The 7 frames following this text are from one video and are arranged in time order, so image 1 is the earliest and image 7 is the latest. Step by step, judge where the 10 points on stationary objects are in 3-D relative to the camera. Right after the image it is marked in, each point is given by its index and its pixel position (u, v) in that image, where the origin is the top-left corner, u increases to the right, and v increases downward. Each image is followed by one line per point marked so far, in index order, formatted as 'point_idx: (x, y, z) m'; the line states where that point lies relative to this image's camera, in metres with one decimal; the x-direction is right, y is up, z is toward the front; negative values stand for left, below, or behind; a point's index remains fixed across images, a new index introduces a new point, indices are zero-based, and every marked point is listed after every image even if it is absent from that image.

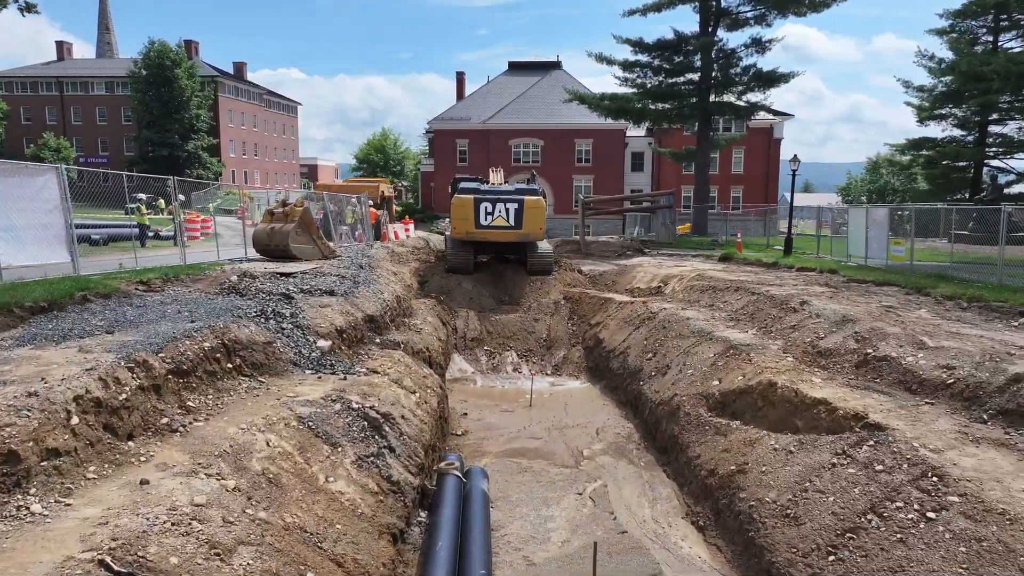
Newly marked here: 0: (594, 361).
0: (+1.6, -1.5, +14.0) m
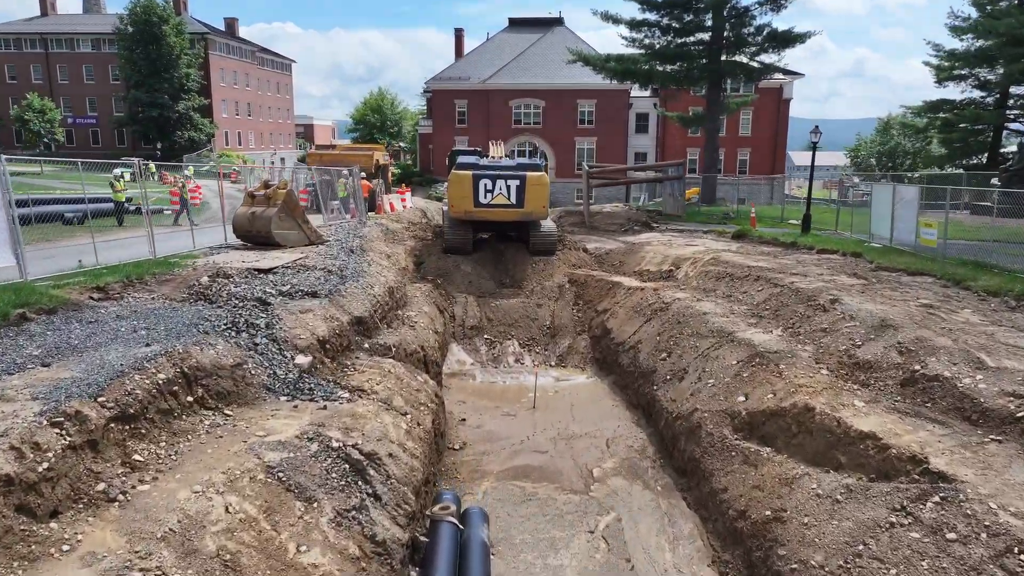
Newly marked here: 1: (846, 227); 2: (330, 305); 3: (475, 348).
0: (+1.7, -1.2, +13.1) m
1: (+8.8, +1.6, +18.4) m
2: (-2.3, -0.2, +8.8) m
3: (-0.7, -1.2, +13.6) m
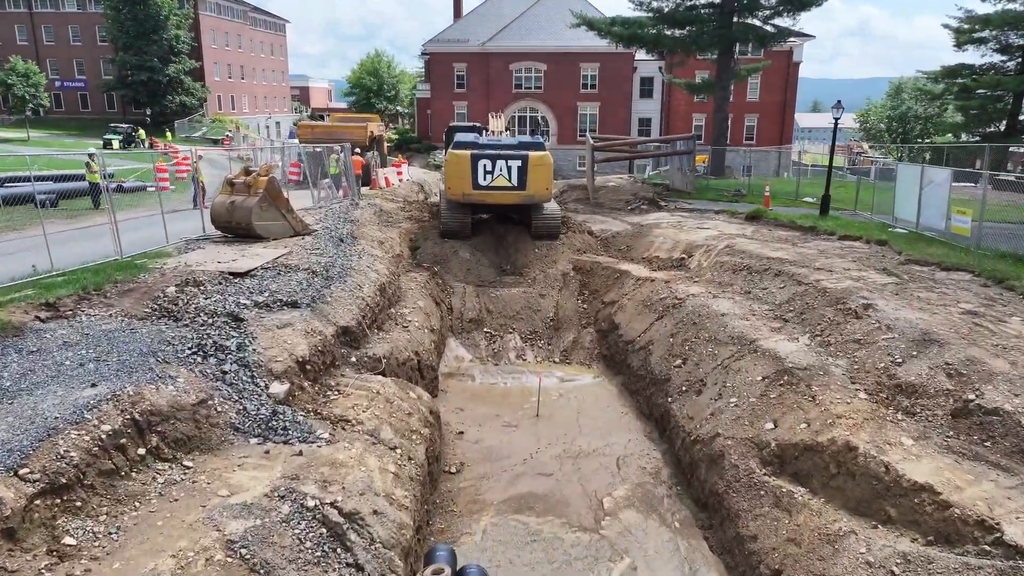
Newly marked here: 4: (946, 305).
0: (+1.7, -1.1, +12.3) m
1: (+8.8, +2.0, +17.4) m
2: (-2.2, -0.3, +7.9) m
3: (-0.7, -1.0, +12.8) m
4: (+5.5, -0.2, +8.9) m
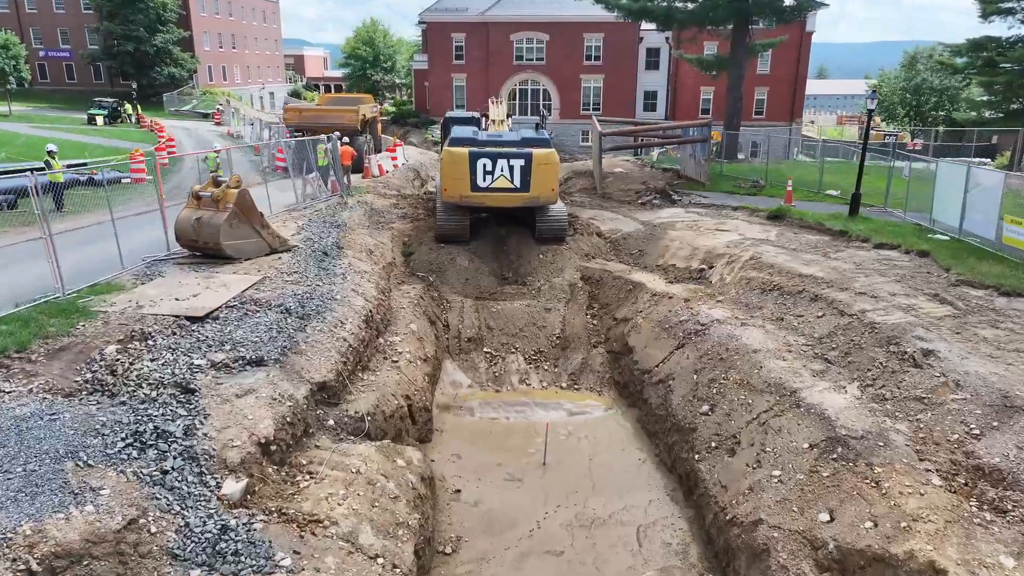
0: (+1.7, -1.4, +11.1) m
1: (+8.8, +1.9, +16.1) m
2: (-2.2, -0.8, +6.7) m
3: (-0.7, -1.3, +11.6) m
4: (+5.5, -0.7, +7.7) m
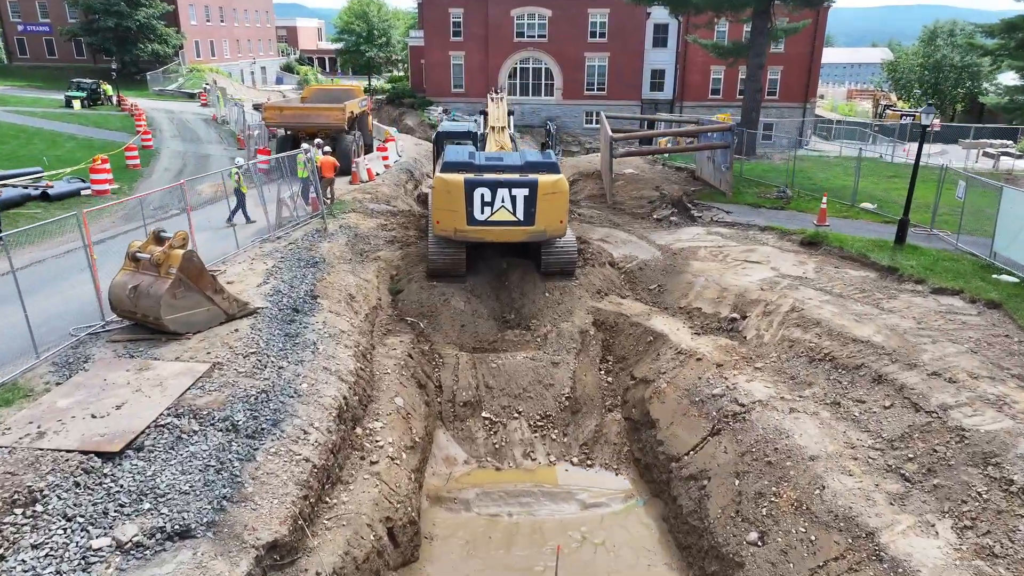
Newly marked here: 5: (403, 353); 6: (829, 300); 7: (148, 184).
0: (+1.8, -2.2, +9.5) m
1: (+8.9, +1.3, +14.4) m
2: (-2.1, -1.9, +5.1) m
3: (-0.6, -2.1, +10.1) m
4: (+5.5, -1.7, +6.1) m
5: (-1.6, -0.9, +10.4) m
6: (+4.8, -0.2, +10.6) m
7: (-9.8, +2.8, +18.9) m
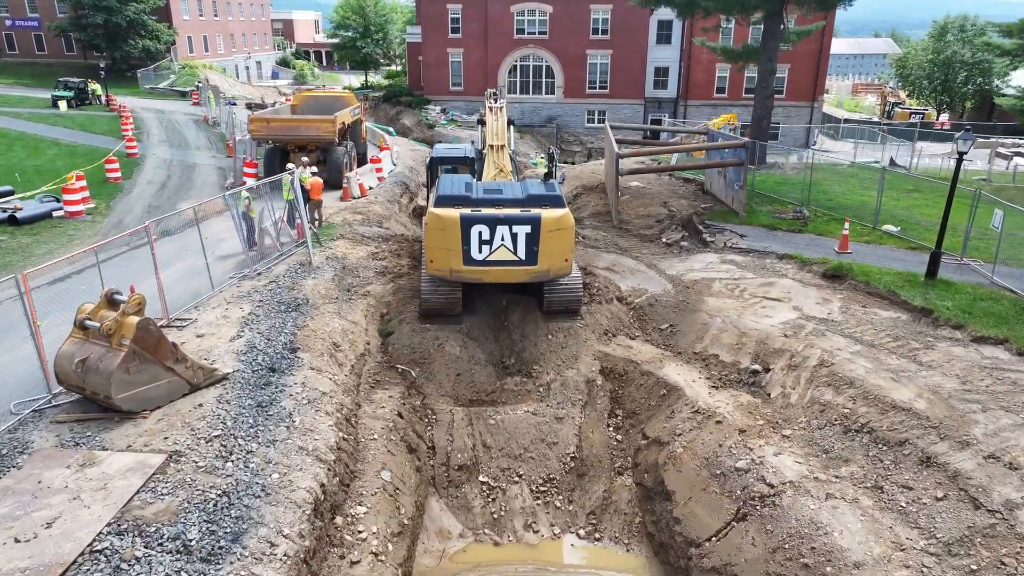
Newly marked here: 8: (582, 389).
0: (+1.8, -2.9, +8.6) m
1: (+8.9, +0.7, +13.4) m
2: (-2.1, -2.6, +4.2) m
3: (-0.6, -2.8, +9.1) m
4: (+5.5, -2.4, +5.1) m
5: (-1.6, -1.6, +9.4) m
6: (+4.8, -0.9, +9.6) m
7: (-9.8, +2.2, +17.9) m
8: (+1.0, -1.5, +10.3) m
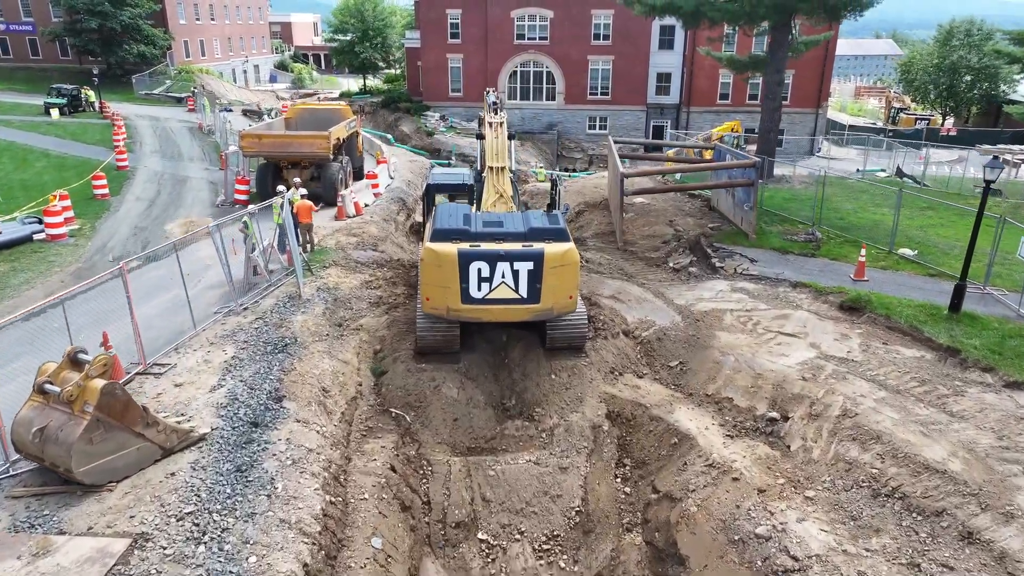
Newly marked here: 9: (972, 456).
0: (+1.8, -3.5, +7.9) m
1: (+8.9, +0.1, +12.8) m
2: (-2.1, -3.2, +3.5) m
3: (-0.6, -3.4, +8.5) m
4: (+5.6, -3.0, +4.5) m
5: (-1.6, -2.2, +8.8) m
6: (+4.8, -1.4, +9.0) m
7: (-9.8, +1.7, +17.3) m
8: (+1.0, -2.0, +9.7) m
9: (+5.0, -1.9, +7.6) m
